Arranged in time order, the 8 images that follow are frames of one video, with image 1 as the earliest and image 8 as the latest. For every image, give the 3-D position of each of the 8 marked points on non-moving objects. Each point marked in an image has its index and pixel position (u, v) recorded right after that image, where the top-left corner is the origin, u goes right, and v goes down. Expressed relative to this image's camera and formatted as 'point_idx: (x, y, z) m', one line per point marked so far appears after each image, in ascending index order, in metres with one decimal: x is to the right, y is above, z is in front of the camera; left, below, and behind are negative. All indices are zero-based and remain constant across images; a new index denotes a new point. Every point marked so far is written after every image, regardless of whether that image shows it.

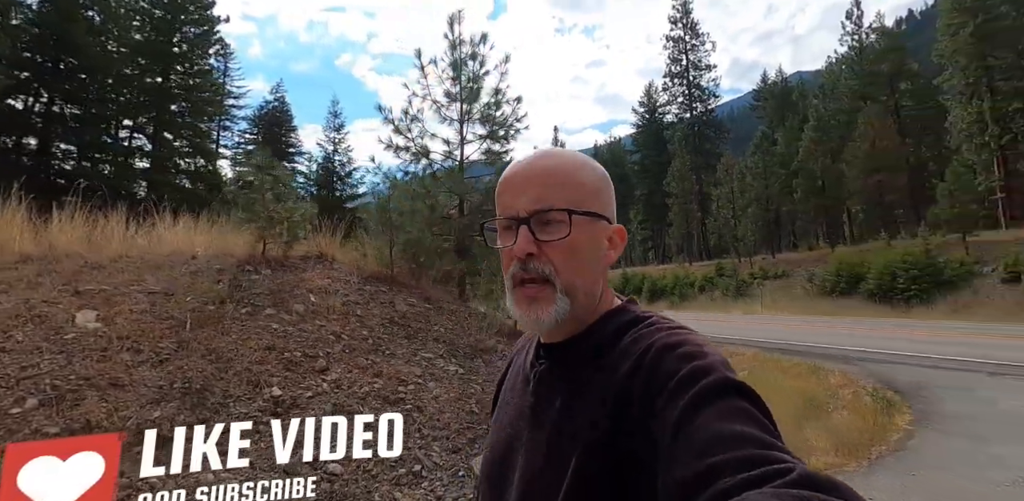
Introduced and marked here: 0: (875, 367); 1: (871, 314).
0: (+7.1, -2.3, +9.7) m
1: (+14.1, -2.8, +21.5) m
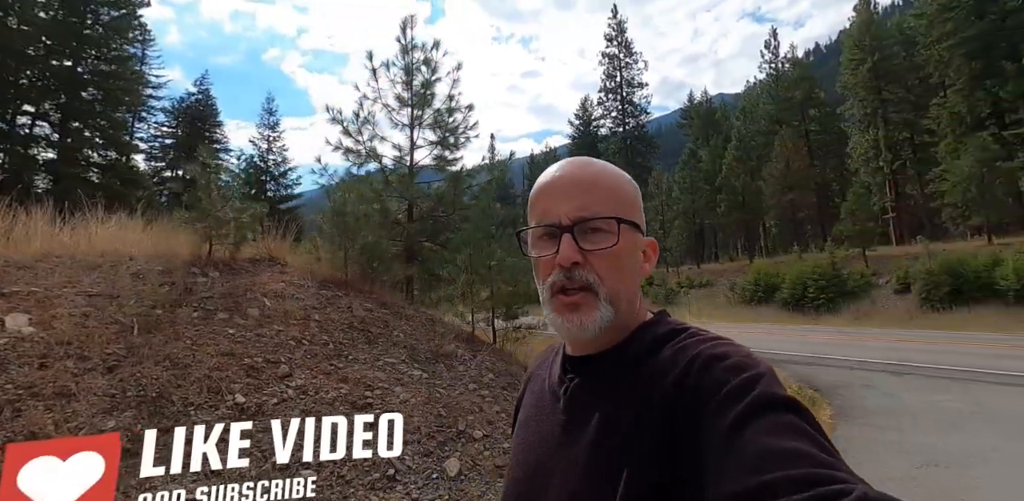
0: (+6.1, -2.5, +10.6) m
1: (+11.6, -3.3, +23.2) m
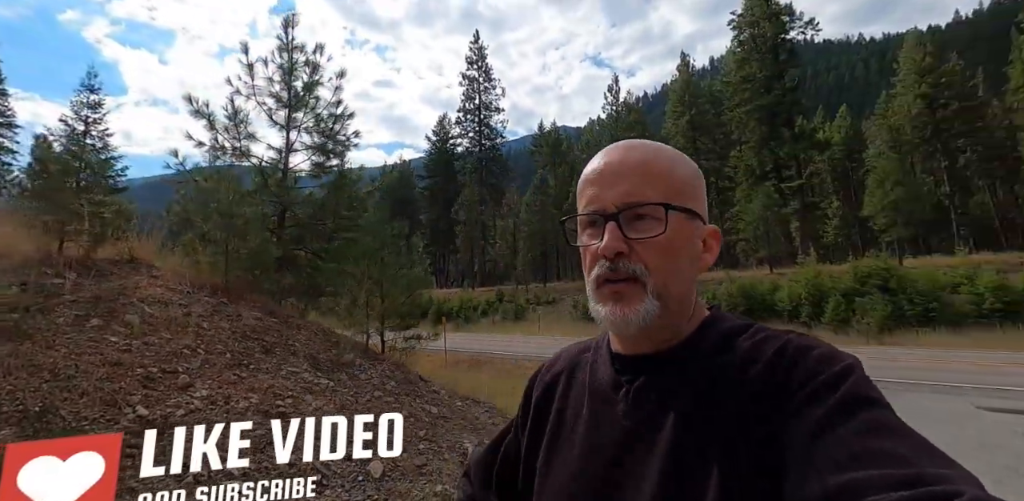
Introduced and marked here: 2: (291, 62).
0: (+3.3, -3.1, +12.4) m
1: (+5.0, -4.5, +26.0) m
2: (-5.9, +5.1, +12.7) m
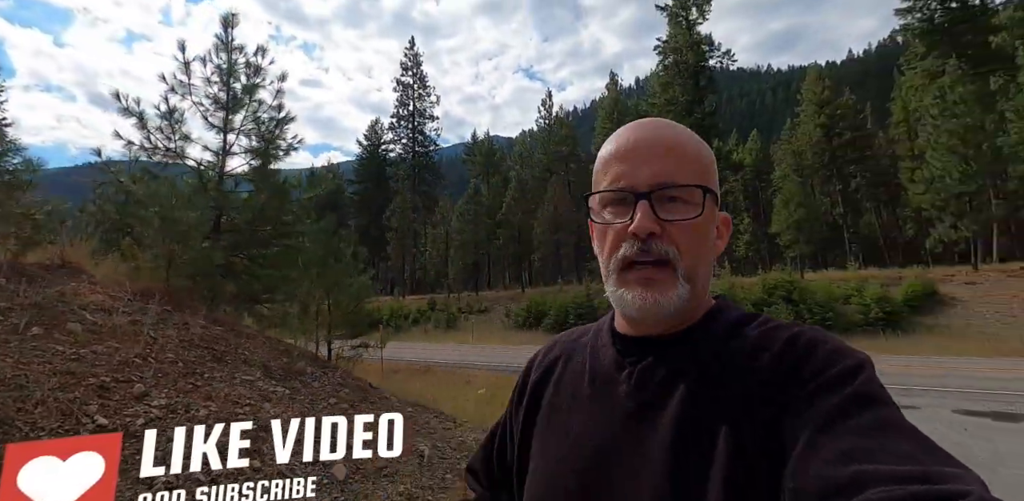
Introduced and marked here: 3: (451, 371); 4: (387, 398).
0: (+1.8, -3.4, +13.1) m
1: (+1.5, -5.1, +26.8) m
2: (-7.2, +4.9, +12.3) m
3: (-1.9, -3.4, +13.3) m
4: (-2.2, -2.5, +8.2) m
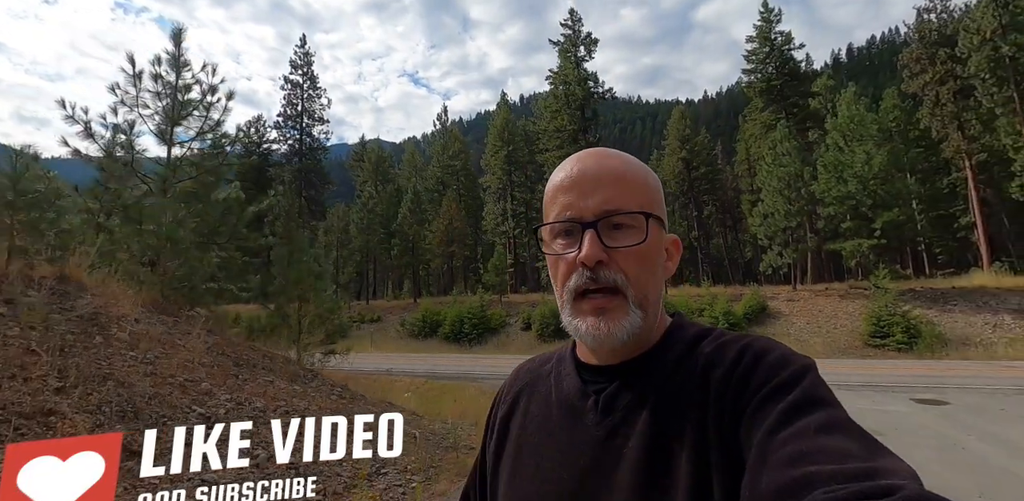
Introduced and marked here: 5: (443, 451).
0: (-0.4, -4.0, +15.1) m
1: (-3.9, -6.0, +28.3) m
2: (-8.7, +4.6, +12.4) m
3: (-4.0, -3.9, +14.4) m
4: (-3.0, -2.9, +9.4) m
5: (-1.1, -3.1, +7.3) m
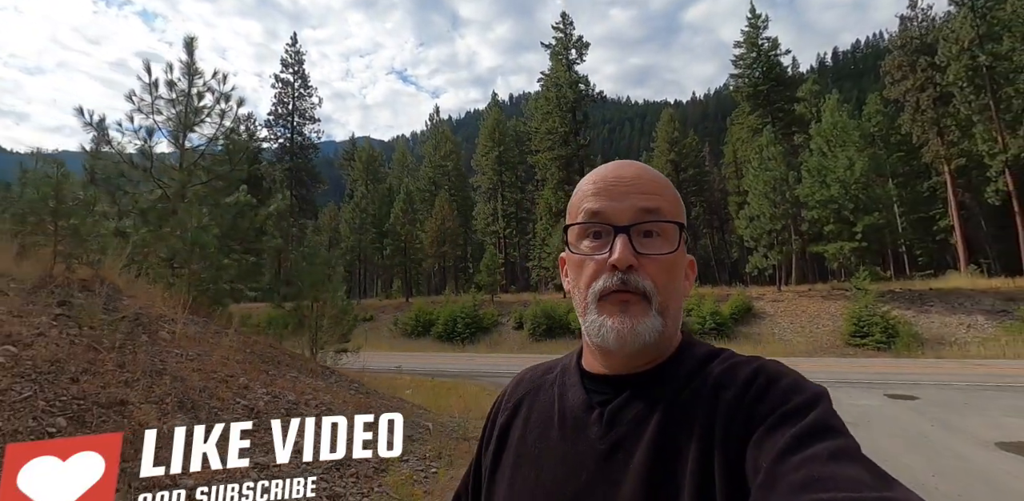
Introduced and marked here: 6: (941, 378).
0: (-0.5, -4.1, +15.7) m
1: (-4.3, -6.0, +28.8) m
2: (-8.7, +4.5, +12.8) m
3: (-4.0, -3.9, +14.9) m
4: (-3.0, -3.0, +10.0) m
5: (-1.0, -3.2, +7.9) m
6: (+13.9, -4.1, +15.2) m
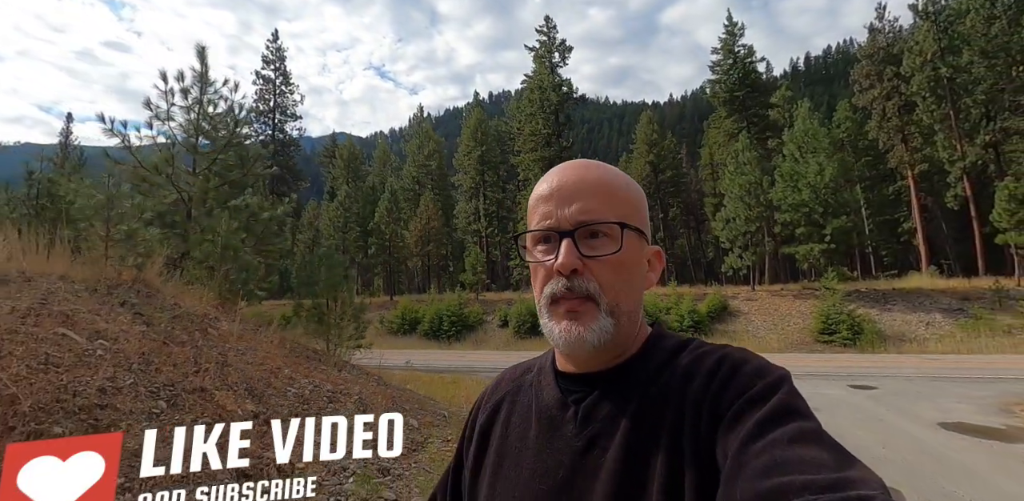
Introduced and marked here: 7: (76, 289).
0: (-0.7, -4.2, +16.6) m
1: (-5.1, -6.0, +29.5) m
2: (-8.7, +4.5, +13.3) m
3: (-4.2, -4.0, +15.7) m
4: (-2.9, -3.1, +10.7) m
5: (-0.8, -3.3, +8.8) m
6: (+13.7, -4.2, +16.7) m
7: (-7.1, -0.6, +7.8) m
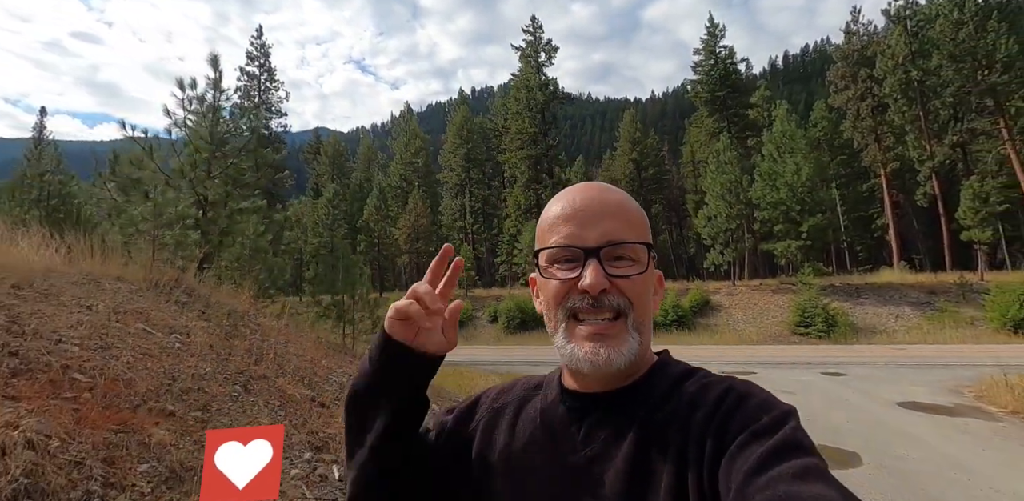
0: (-0.7, -4.2, +17.5) m
1: (-5.6, -5.9, +30.3) m
2: (-8.7, +4.5, +13.9) m
3: (-4.2, -4.0, +16.4) m
4: (-2.8, -3.1, +11.6) m
5: (-0.6, -3.3, +9.7) m
6: (+13.6, -4.2, +18.1) m
7: (-6.9, -0.7, +8.4) m
